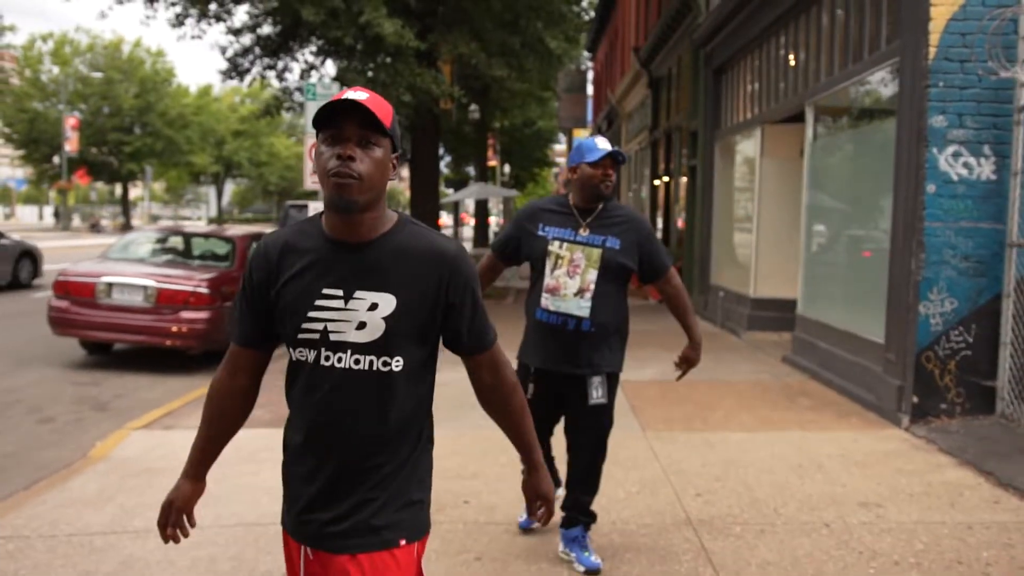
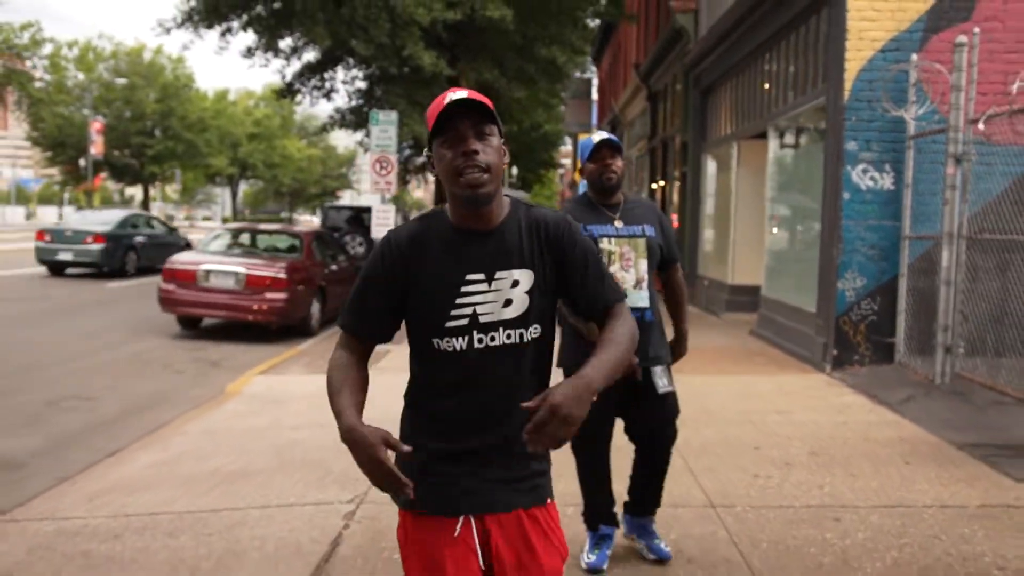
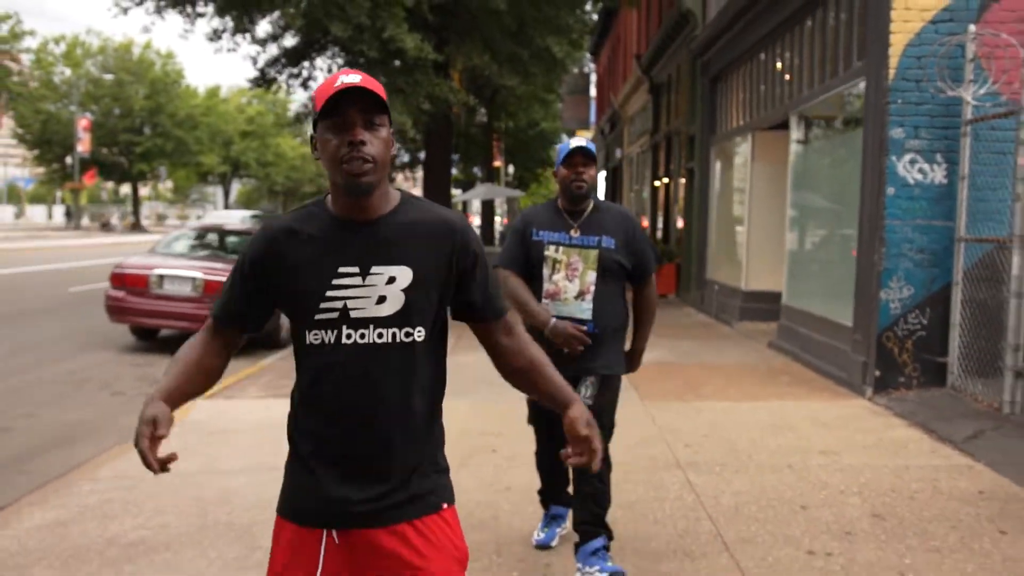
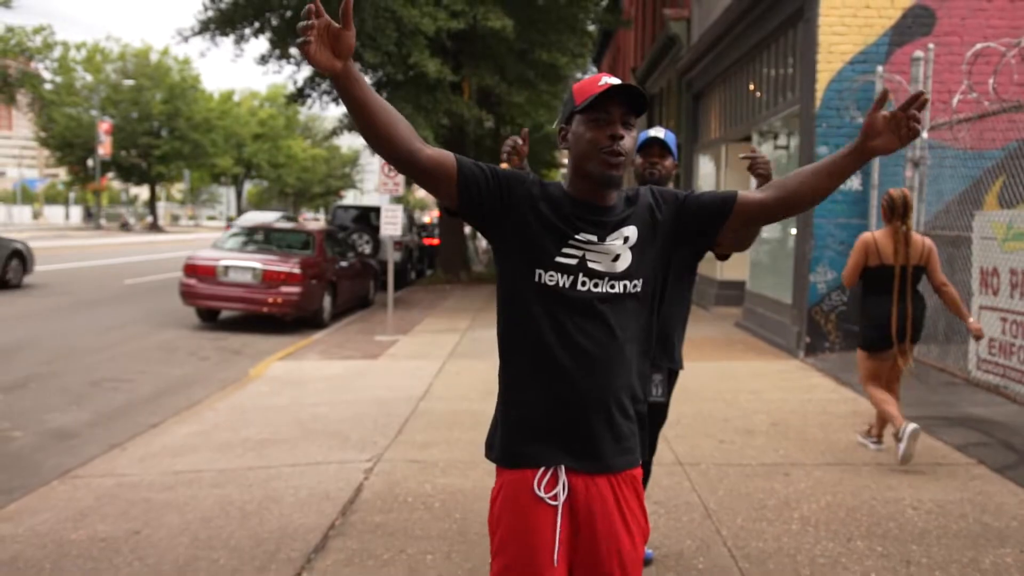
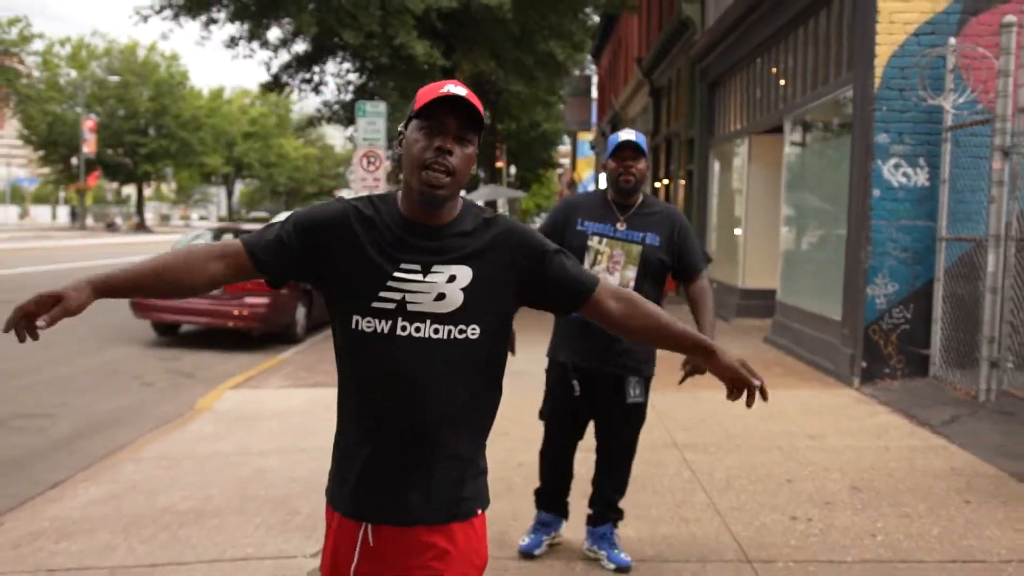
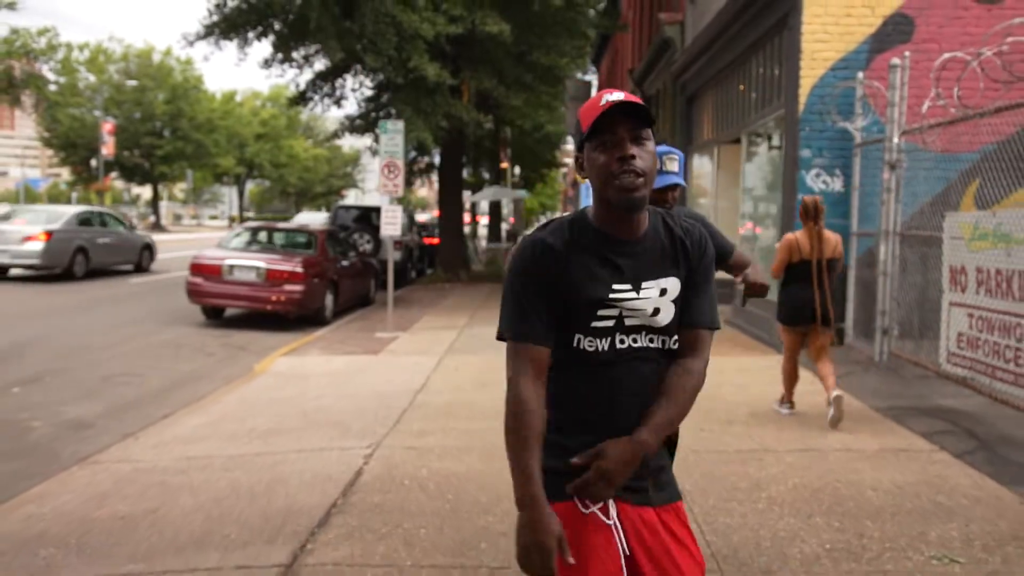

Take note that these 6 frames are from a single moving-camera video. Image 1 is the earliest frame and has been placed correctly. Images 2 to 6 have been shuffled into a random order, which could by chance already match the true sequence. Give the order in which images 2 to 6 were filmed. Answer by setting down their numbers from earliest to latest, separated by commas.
3, 5, 2, 4, 6
